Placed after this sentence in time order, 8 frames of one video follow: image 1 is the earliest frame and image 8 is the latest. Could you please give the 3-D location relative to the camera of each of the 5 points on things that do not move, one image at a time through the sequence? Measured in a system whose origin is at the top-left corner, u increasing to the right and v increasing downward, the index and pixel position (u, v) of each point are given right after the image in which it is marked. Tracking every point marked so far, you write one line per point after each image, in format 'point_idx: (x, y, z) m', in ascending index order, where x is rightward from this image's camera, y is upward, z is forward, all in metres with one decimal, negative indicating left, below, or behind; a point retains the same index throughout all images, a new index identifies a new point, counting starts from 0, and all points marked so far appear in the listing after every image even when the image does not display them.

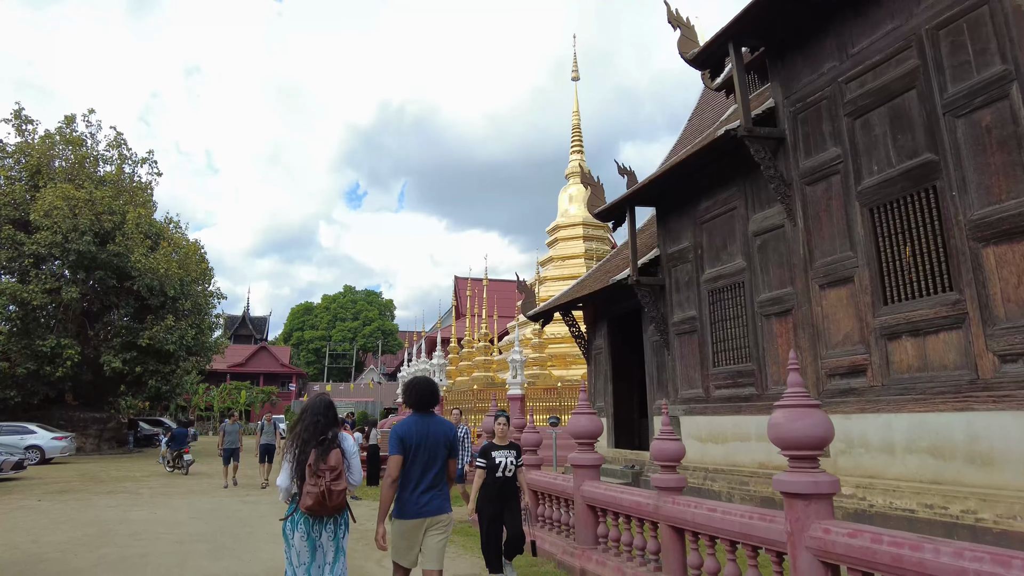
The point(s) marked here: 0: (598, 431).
0: (+0.7, -1.2, +5.4) m
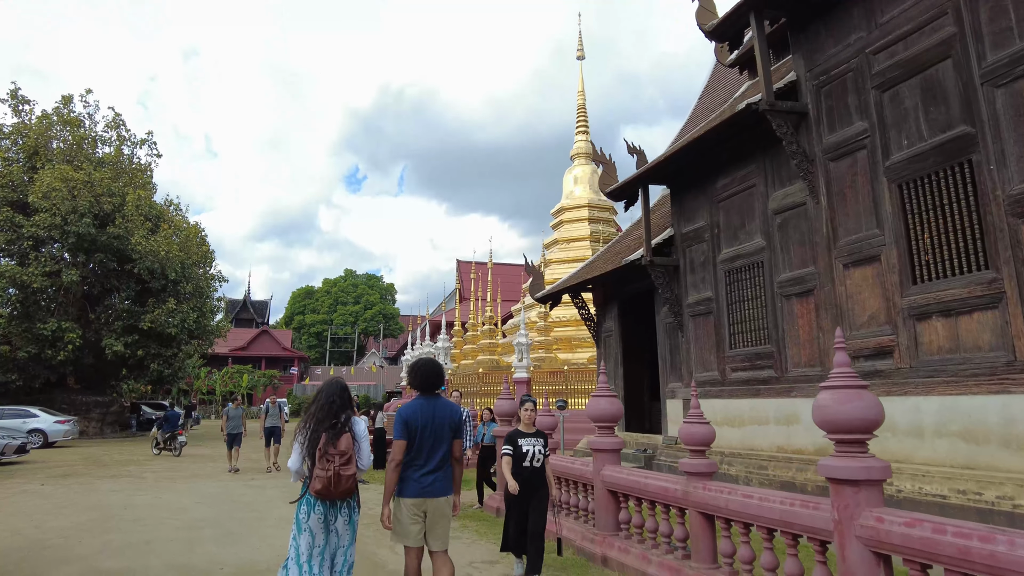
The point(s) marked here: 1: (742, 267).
0: (+0.9, -1.0, +5.2) m
1: (+2.8, +0.3, +7.8) m
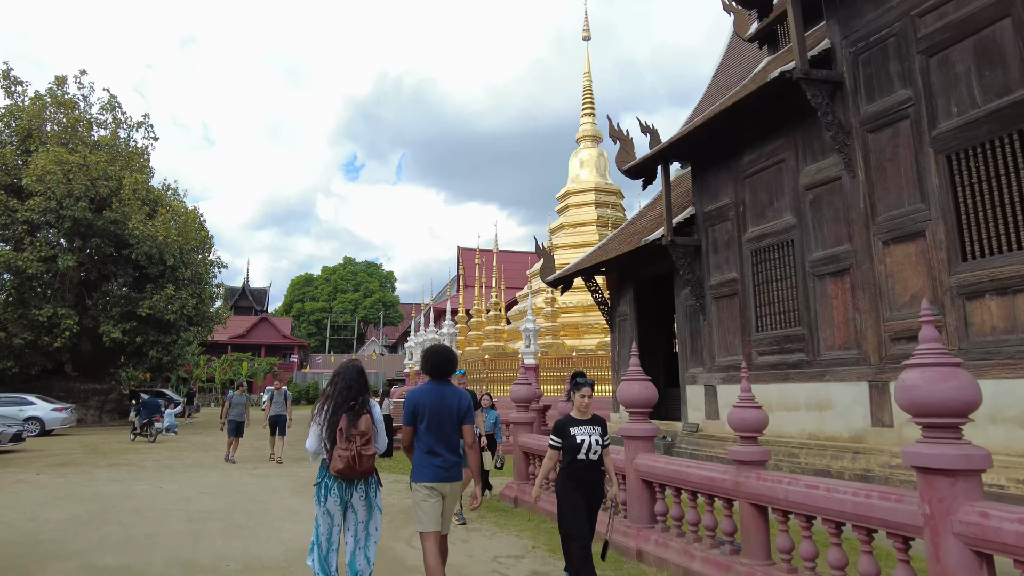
0: (+1.1, -0.8, +4.9) m
1: (+3.0, +0.5, +7.5) m
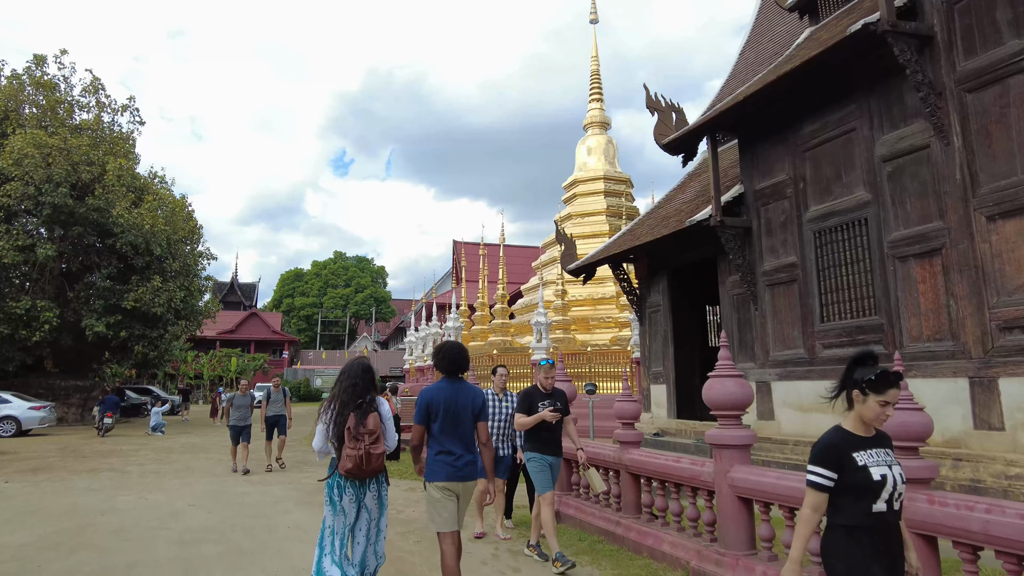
0: (+1.5, -0.7, +4.0) m
1: (+3.4, +0.6, +6.7) m
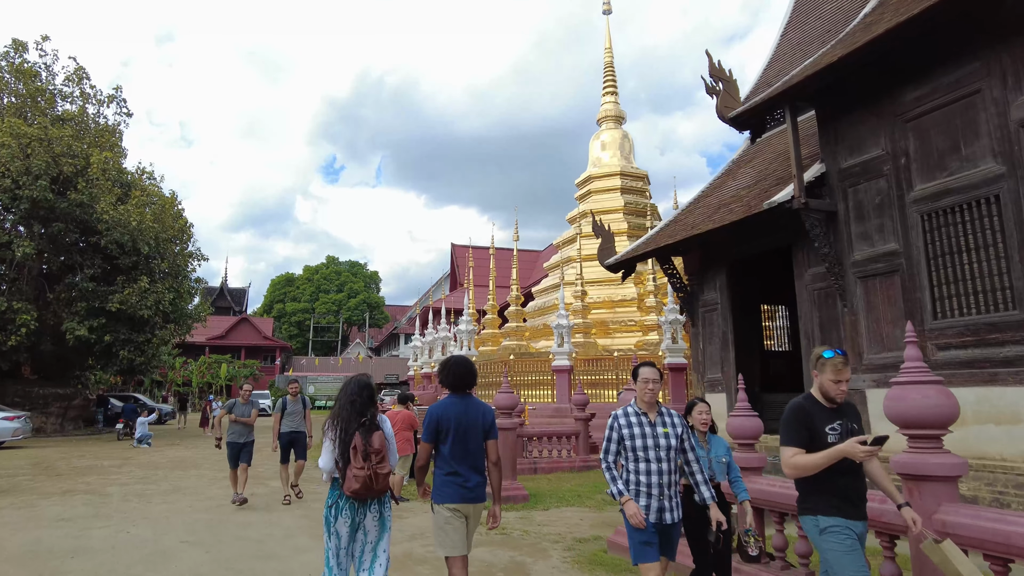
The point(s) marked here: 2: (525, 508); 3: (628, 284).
0: (+2.0, -0.6, +3.0) m
1: (+3.9, +0.7, +5.6) m
2: (+0.2, -2.5, +7.2) m
3: (+2.9, +0.1, +15.9) m
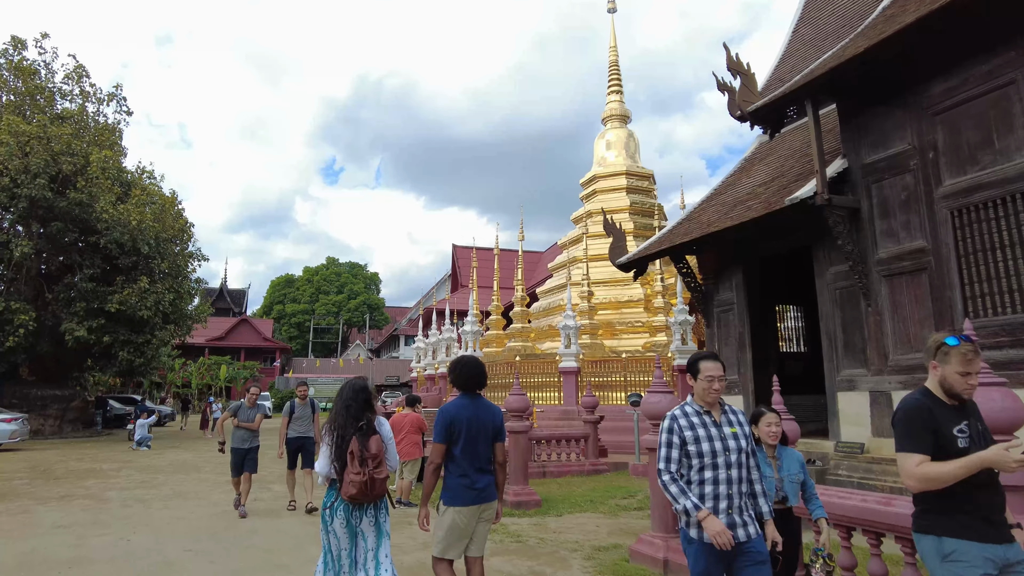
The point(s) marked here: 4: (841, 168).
0: (+2.2, -0.6, +2.8) m
1: (+4.0, +0.7, +5.4) m
2: (+0.3, -2.4, +7.0) m
3: (+3.0, +0.1, +15.7) m
4: (+3.4, +1.2, +6.7) m
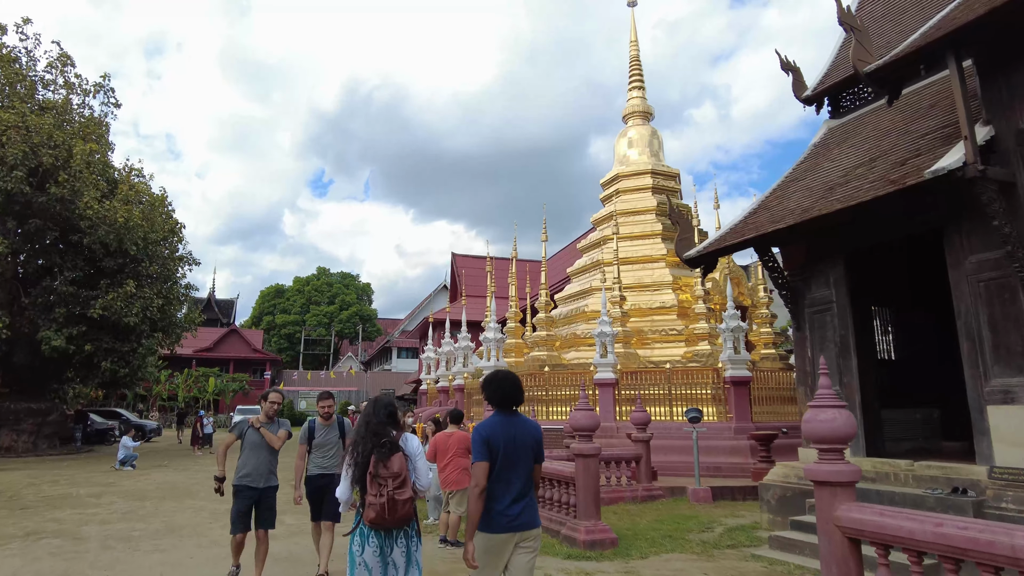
0: (+2.9, -0.4, +1.5) m
1: (+4.7, +0.8, +4.3) m
2: (+0.9, -2.4, +5.7) m
3: (+3.5, 0.0, +14.5) m
4: (+4.1, +1.3, +5.5) m
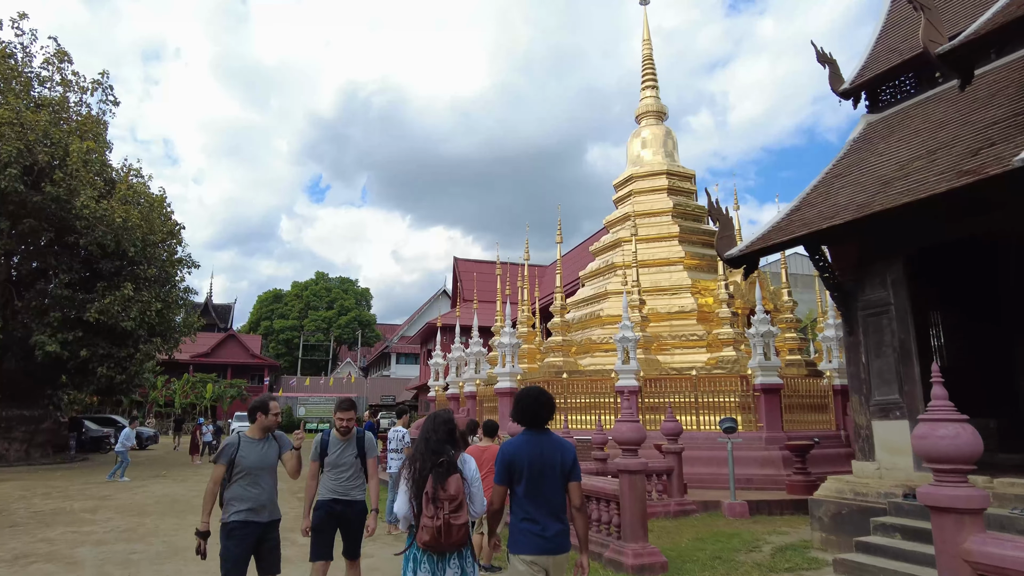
0: (+3.3, -0.4, +1.0) m
1: (+5.1, +0.9, +3.8) m
2: (+1.3, -2.4, +5.2) m
3: (+3.8, -0.1, +14.0) m
4: (+4.4, +1.3, +5.0) m
